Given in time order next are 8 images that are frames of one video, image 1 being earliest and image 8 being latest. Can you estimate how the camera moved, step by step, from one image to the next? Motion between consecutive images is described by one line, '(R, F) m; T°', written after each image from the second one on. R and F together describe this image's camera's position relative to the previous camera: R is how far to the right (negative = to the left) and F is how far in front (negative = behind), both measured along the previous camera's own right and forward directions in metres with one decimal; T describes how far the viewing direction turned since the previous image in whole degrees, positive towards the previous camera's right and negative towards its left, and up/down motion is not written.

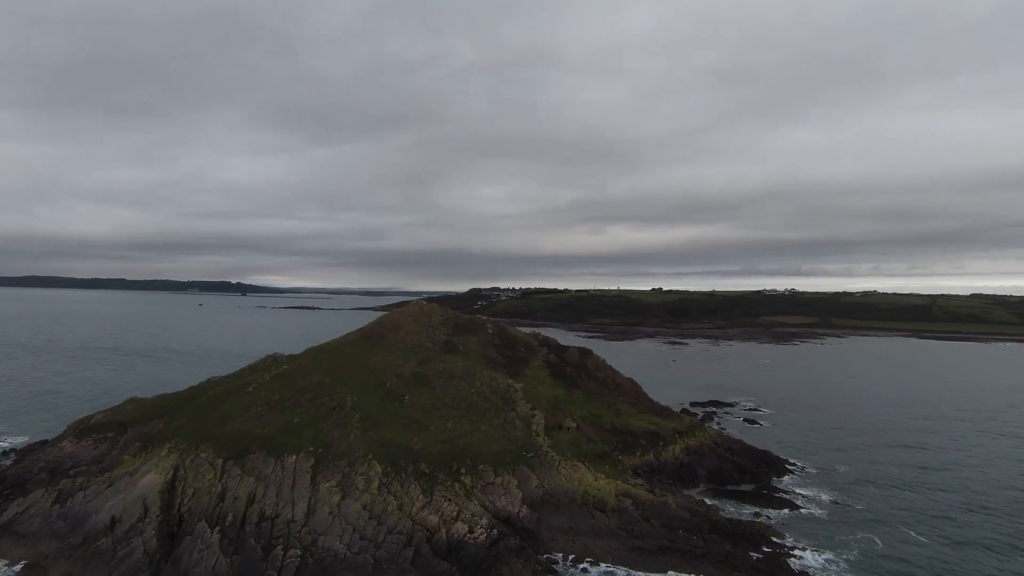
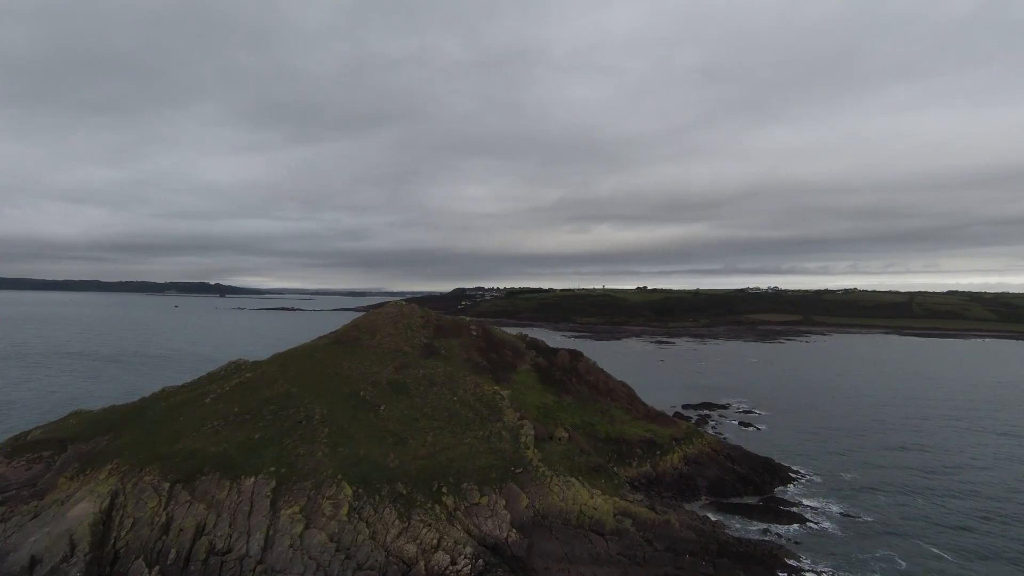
(-0.1, +2.3) m; +2°
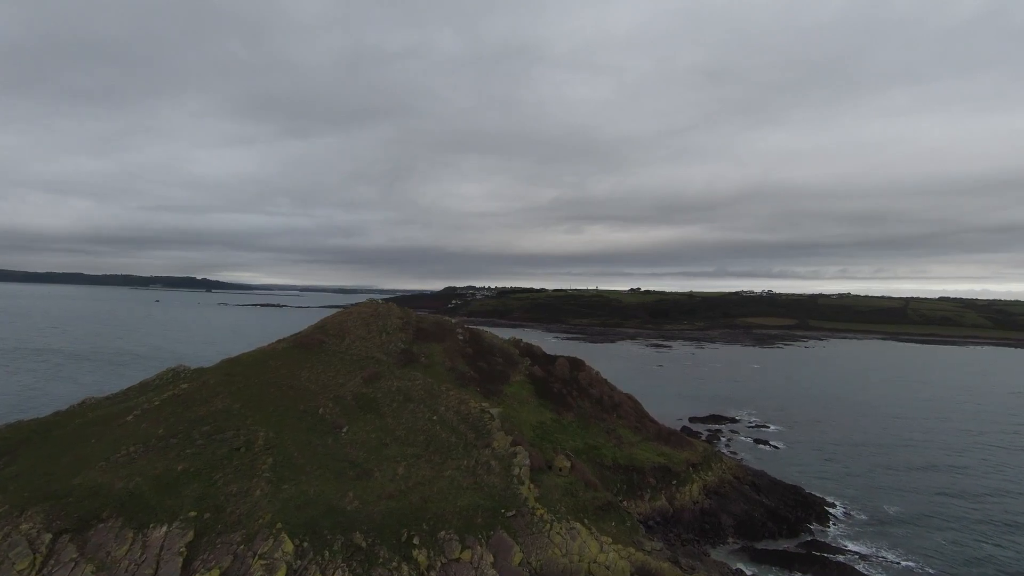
(-0.1, +4.5) m; +1°
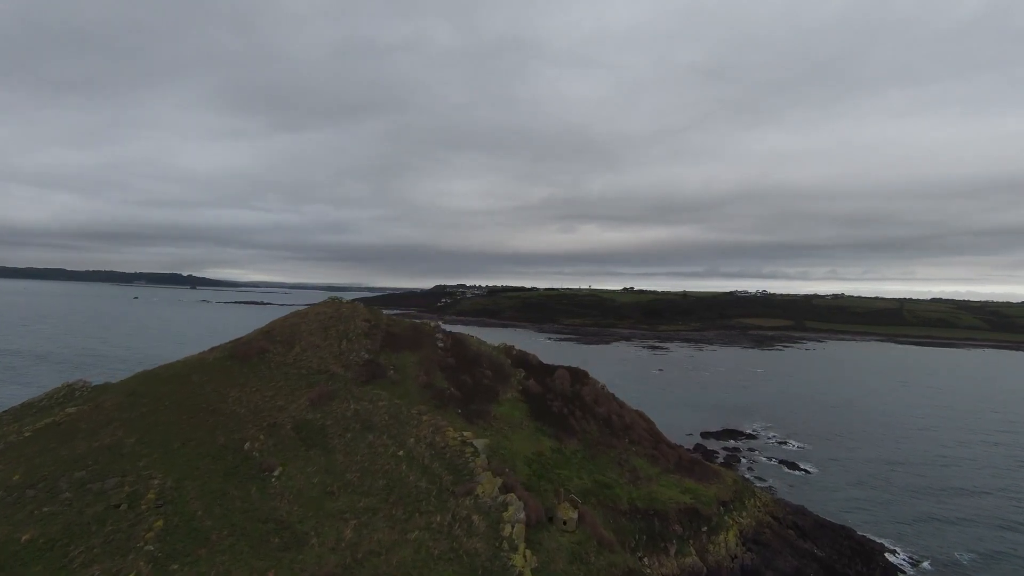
(0.0, +5.1) m; +1°
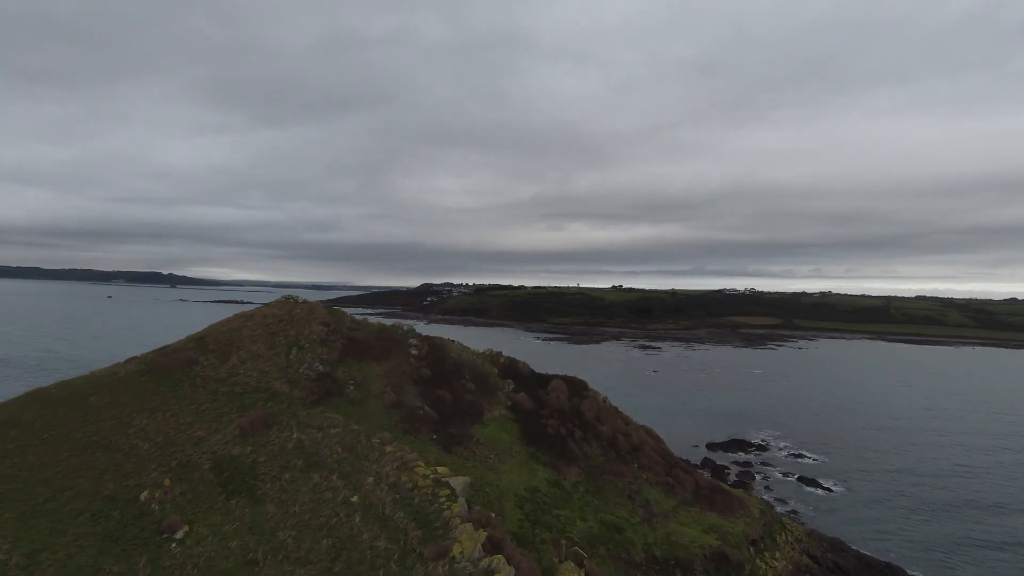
(0.0, +3.8) m; +1°
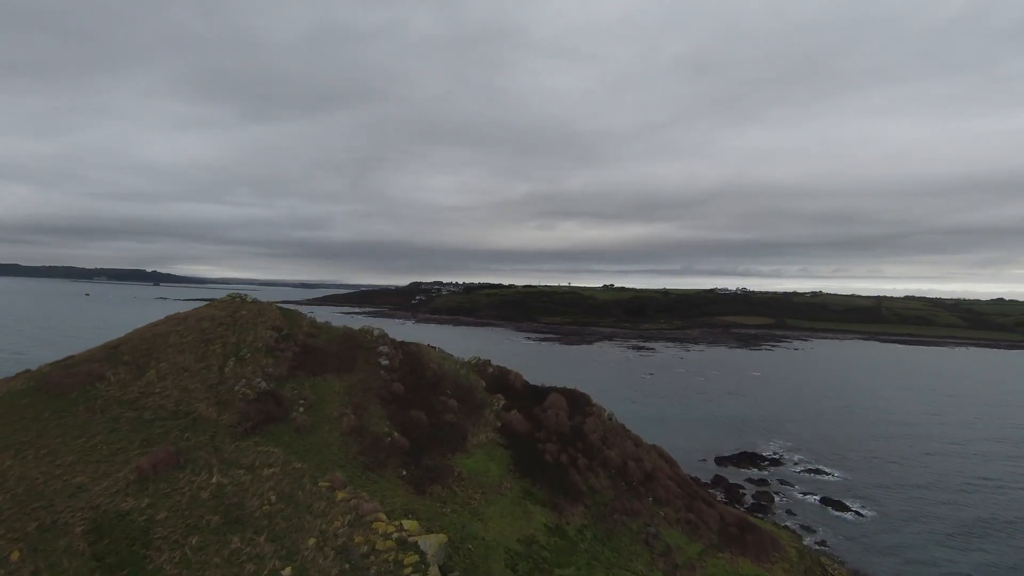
(0.0, +3.4) m; +1°
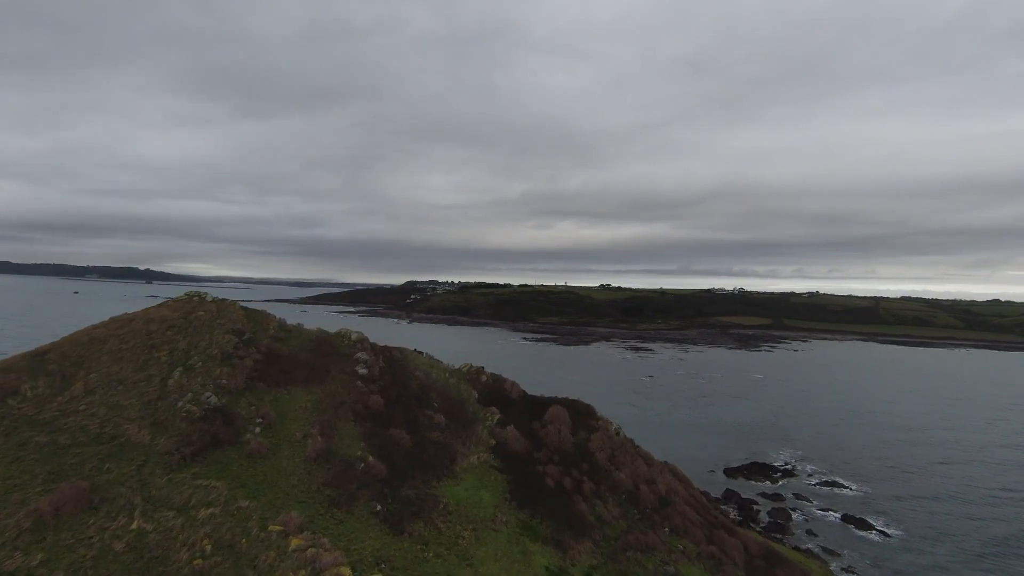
(0.0, +2.1) m; 0°
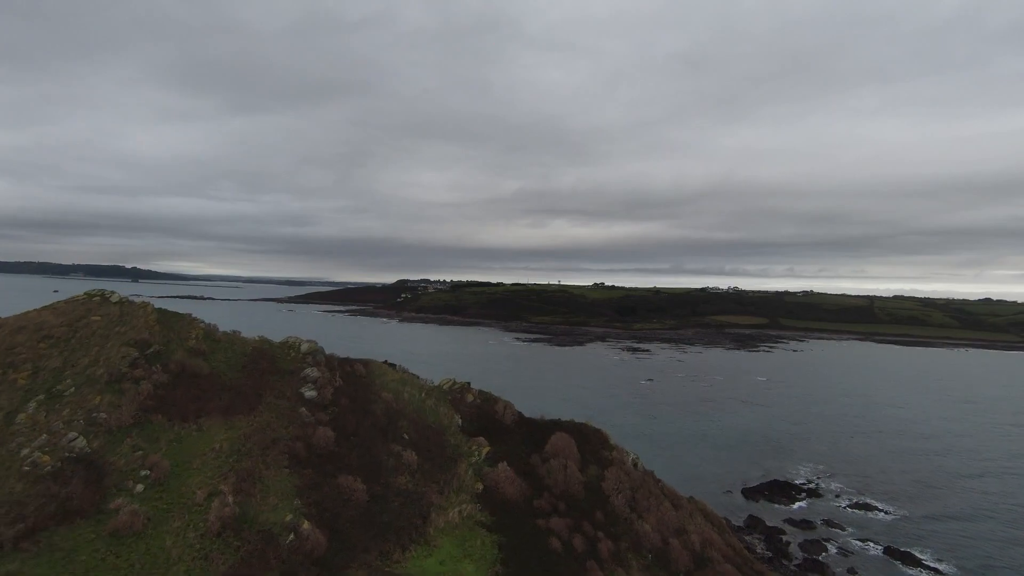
(0.0, +3.5) m; +1°
